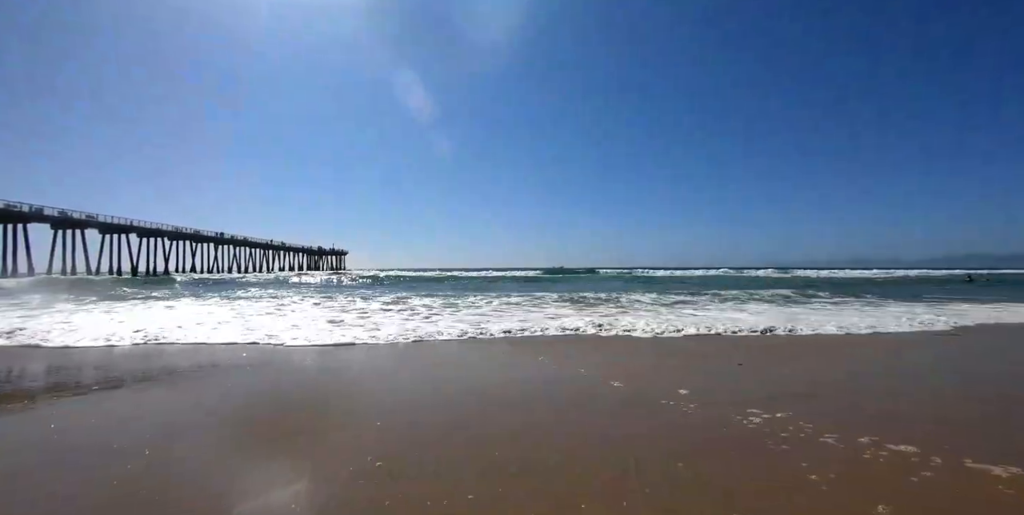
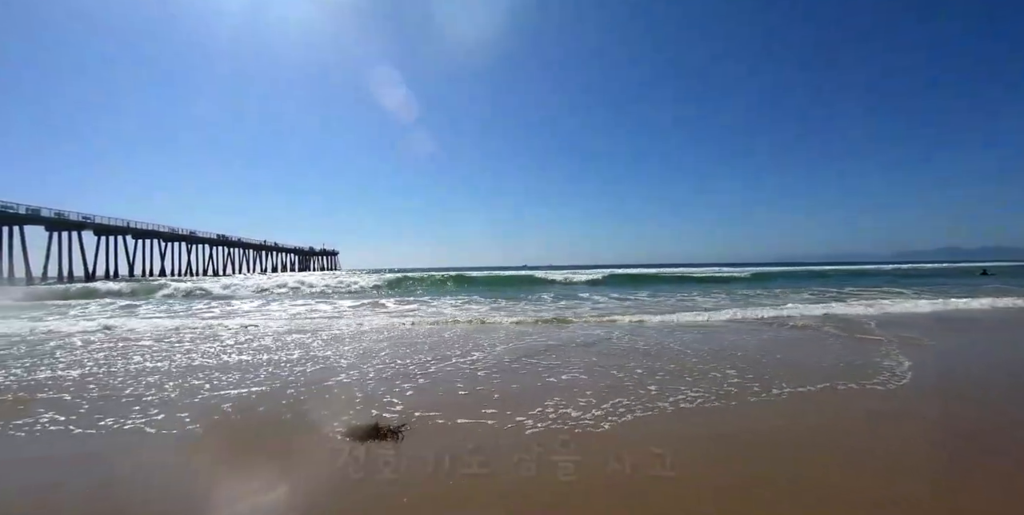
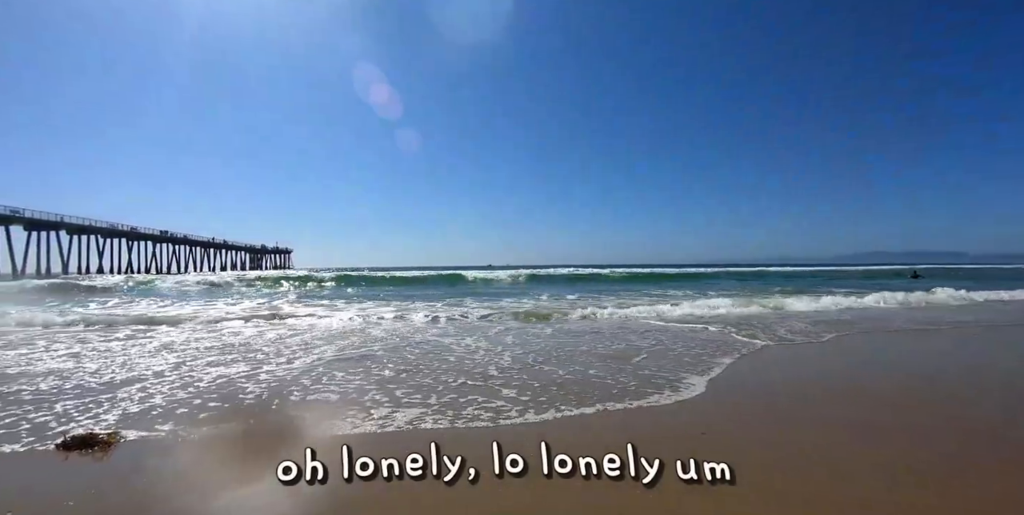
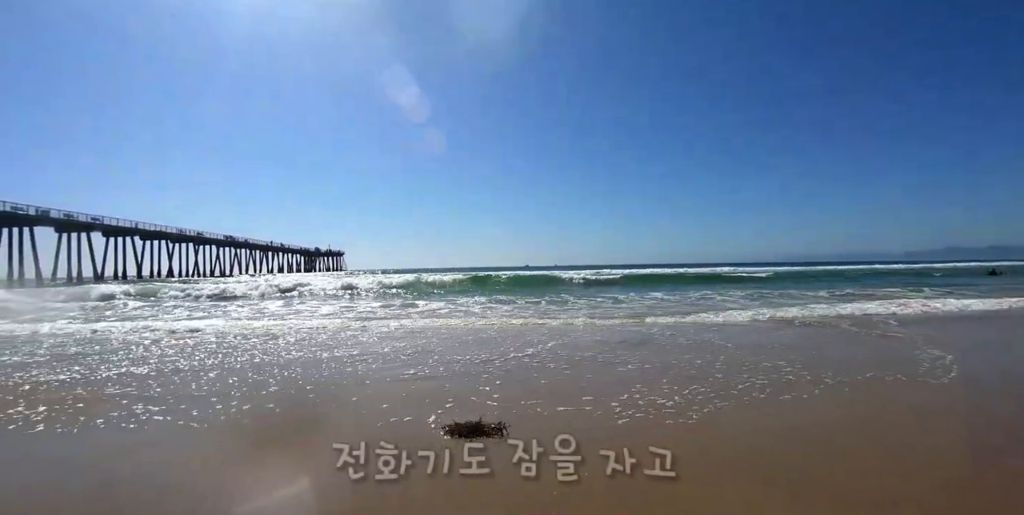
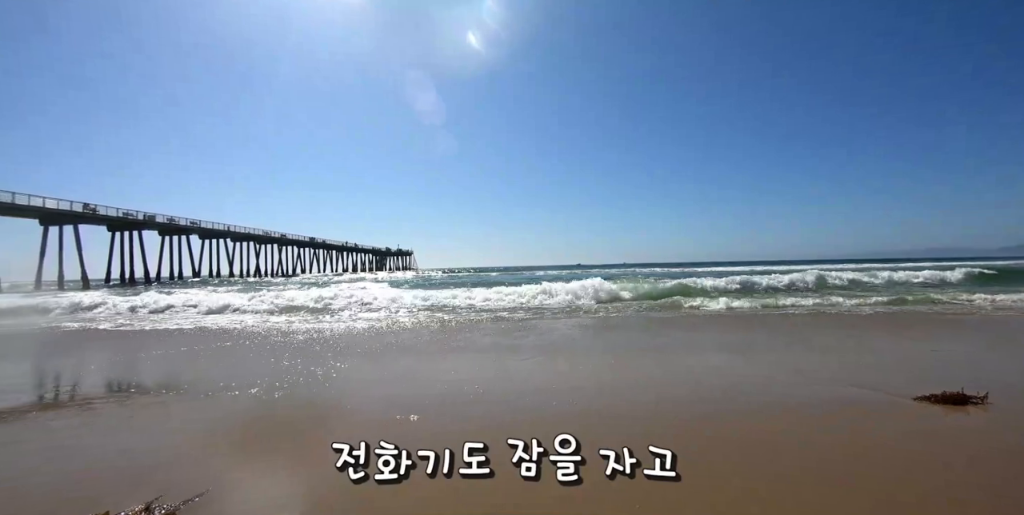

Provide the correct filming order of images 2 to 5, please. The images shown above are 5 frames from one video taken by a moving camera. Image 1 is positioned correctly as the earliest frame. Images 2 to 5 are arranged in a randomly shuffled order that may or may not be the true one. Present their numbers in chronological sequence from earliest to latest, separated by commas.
3, 2, 4, 5
